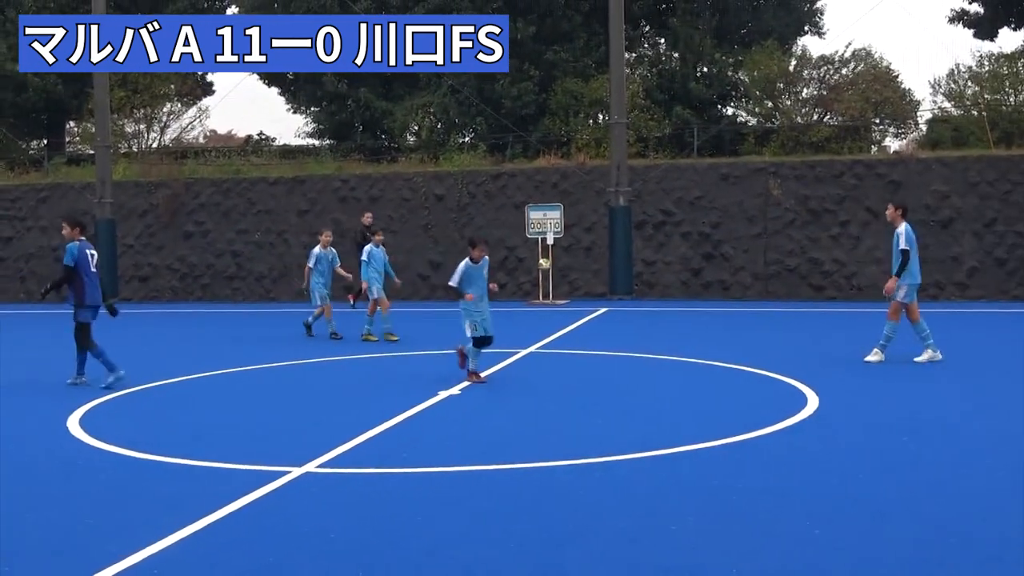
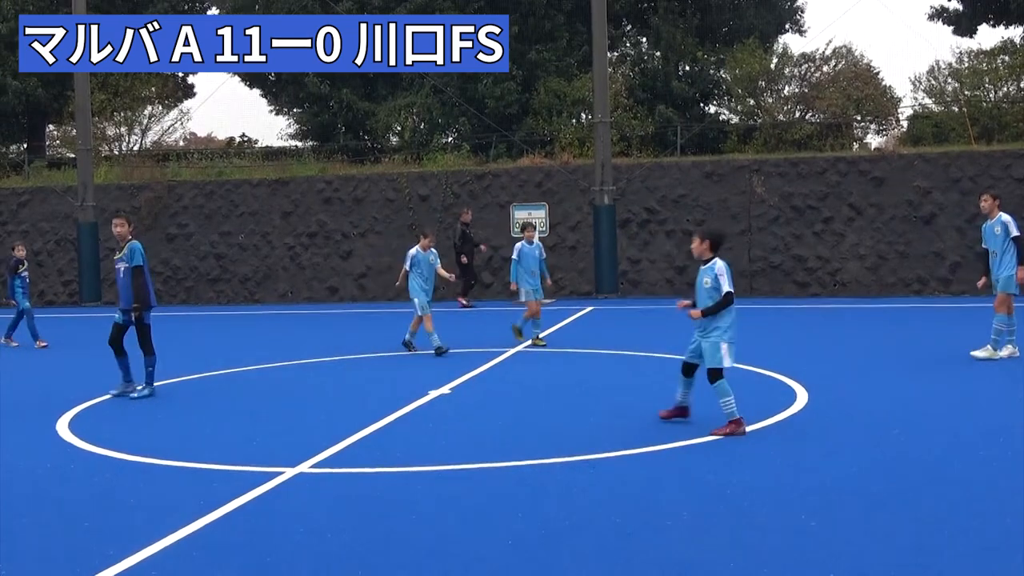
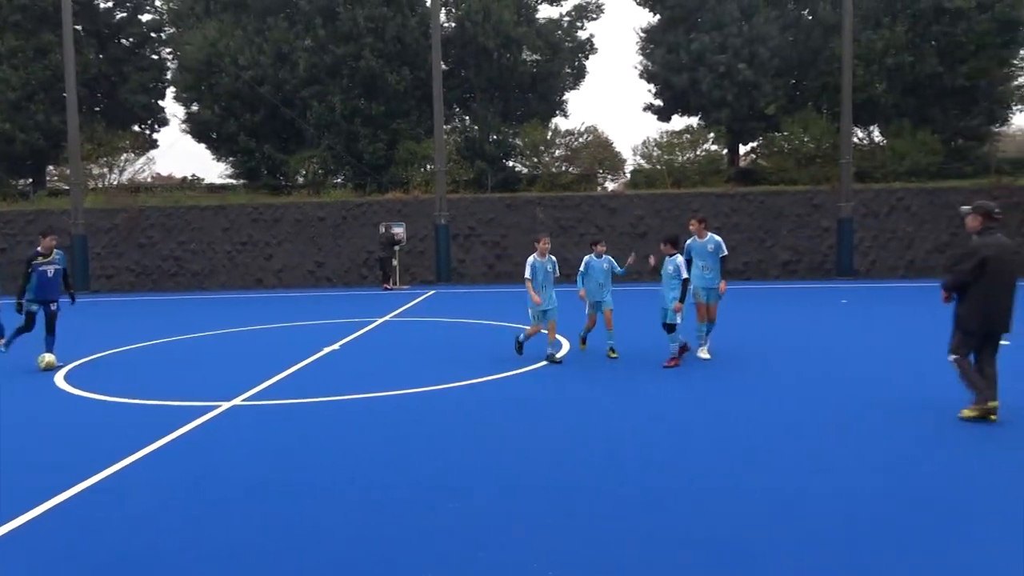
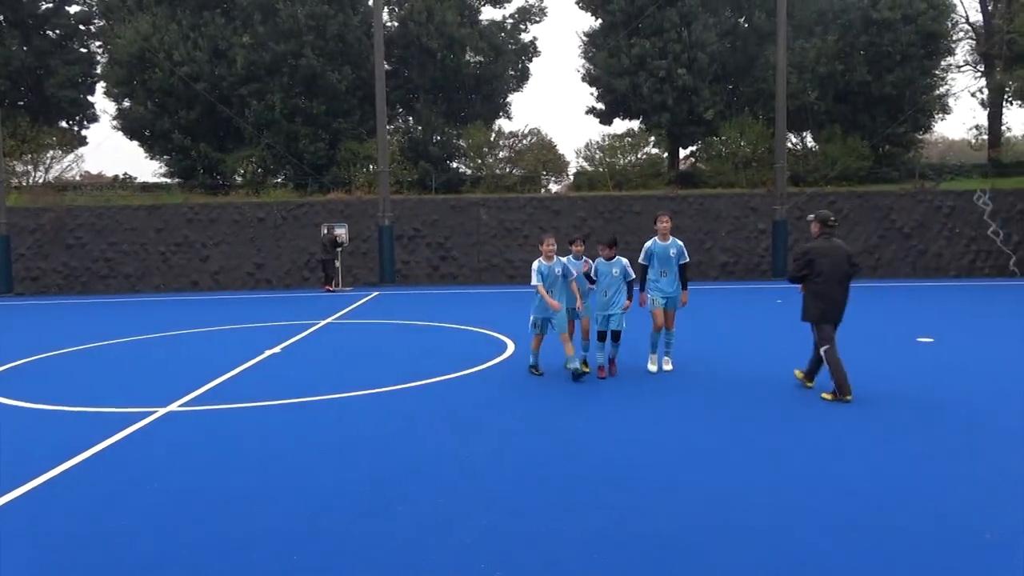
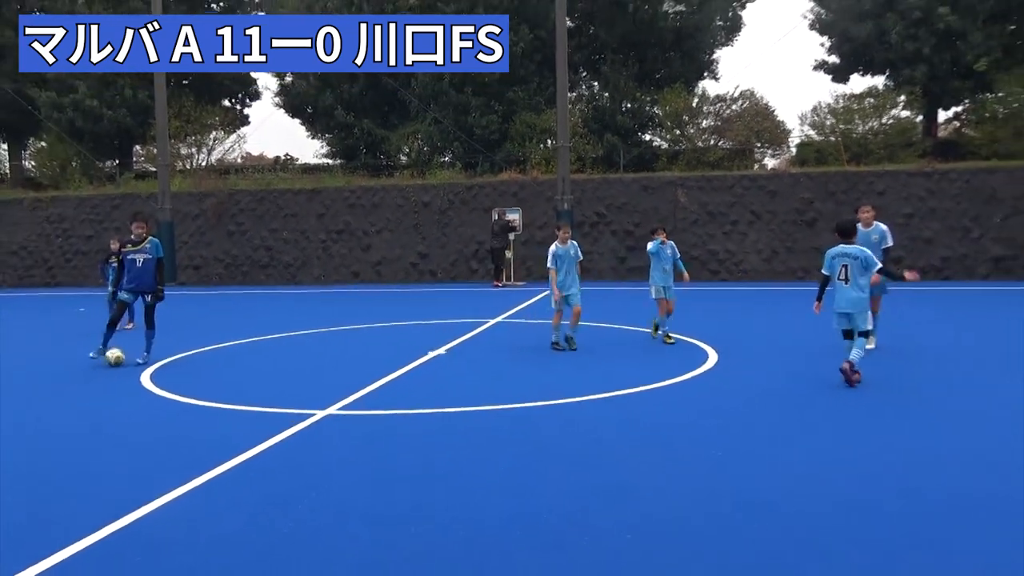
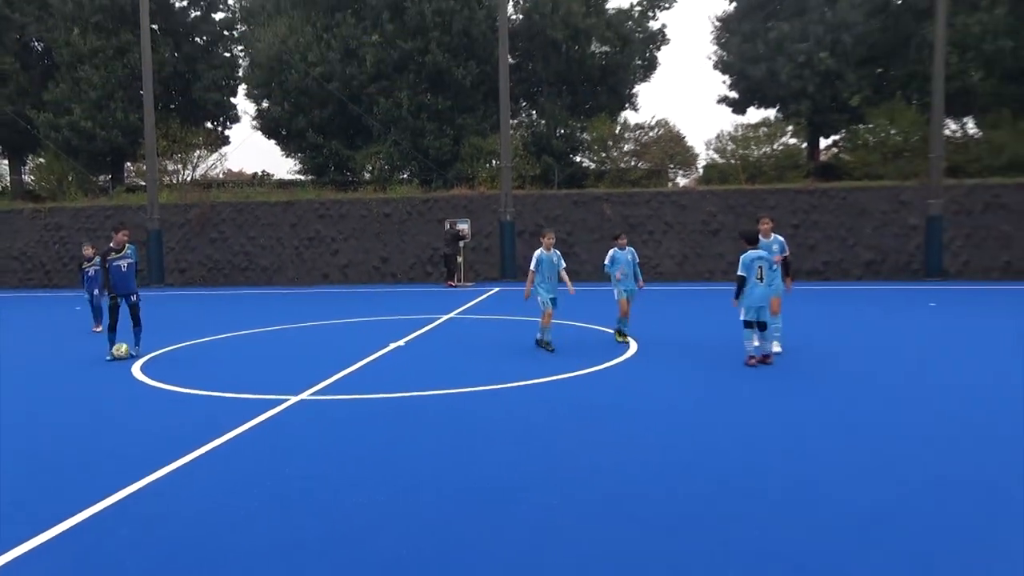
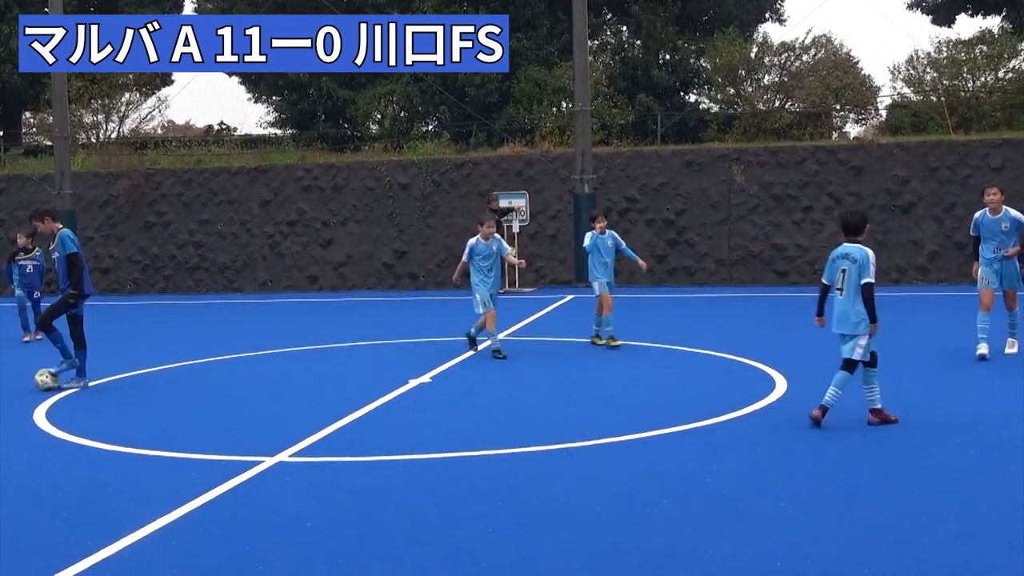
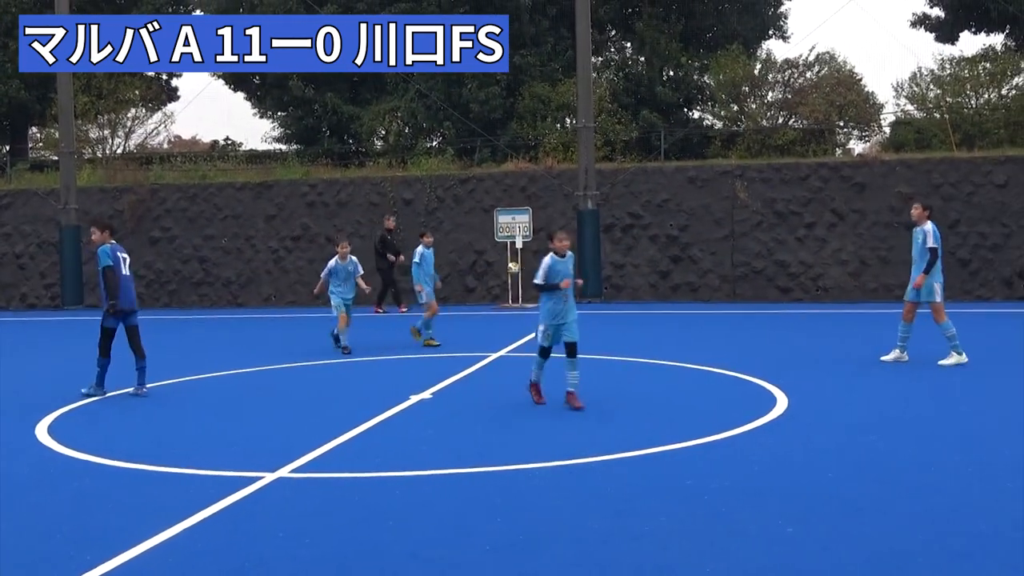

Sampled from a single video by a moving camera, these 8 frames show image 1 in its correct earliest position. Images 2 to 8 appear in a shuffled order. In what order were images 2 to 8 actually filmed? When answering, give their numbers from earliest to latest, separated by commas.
8, 2, 7, 5, 6, 3, 4
